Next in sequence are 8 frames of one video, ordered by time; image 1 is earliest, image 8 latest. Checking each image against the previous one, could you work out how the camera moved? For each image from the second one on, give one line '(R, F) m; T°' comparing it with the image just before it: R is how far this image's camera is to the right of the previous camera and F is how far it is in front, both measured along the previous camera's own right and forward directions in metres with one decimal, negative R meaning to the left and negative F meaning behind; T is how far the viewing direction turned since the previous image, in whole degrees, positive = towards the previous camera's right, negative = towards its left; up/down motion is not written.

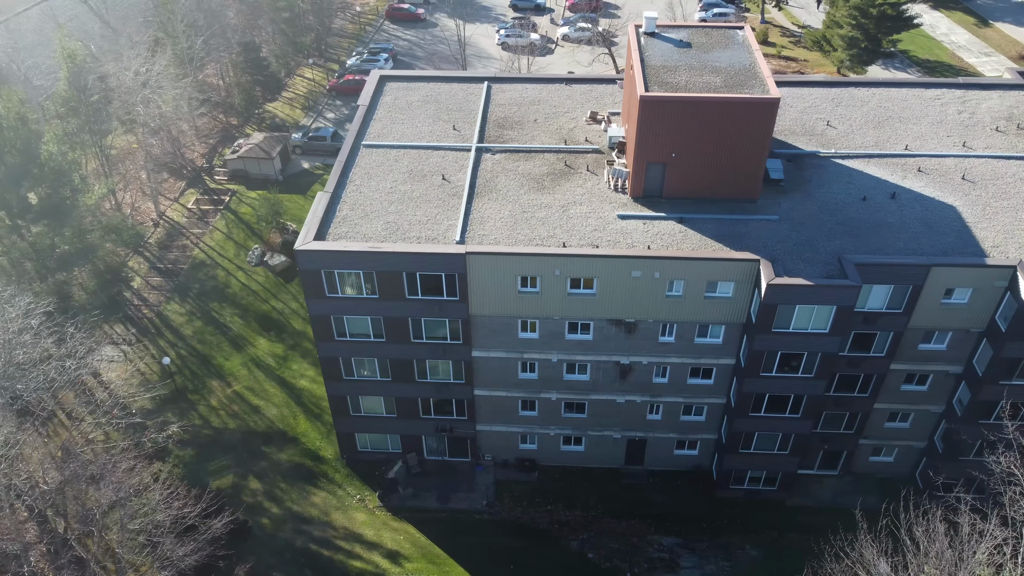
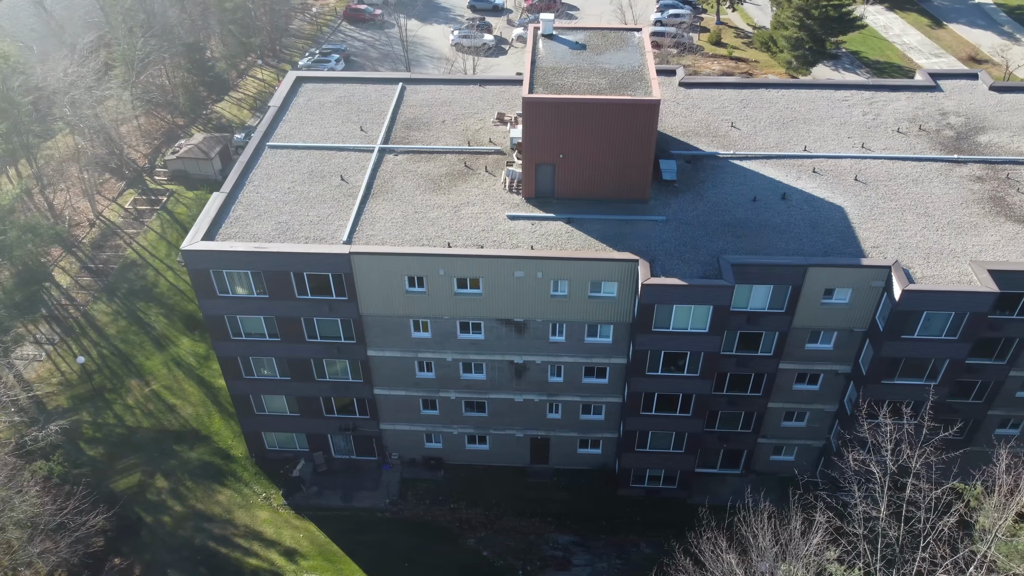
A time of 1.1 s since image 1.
(+5.4, -0.3) m; 0°
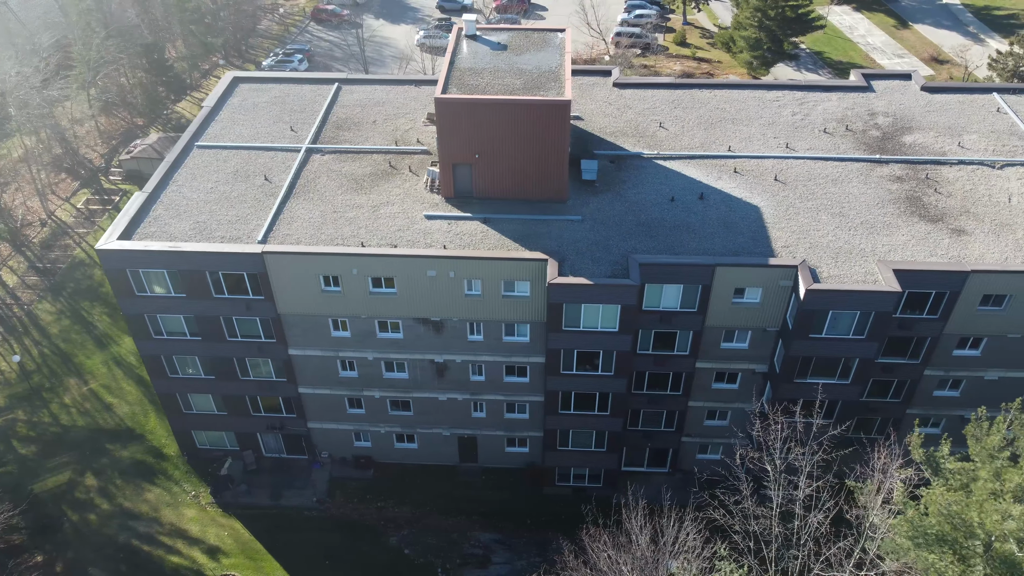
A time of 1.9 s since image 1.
(+4.1, -0.2) m; 0°
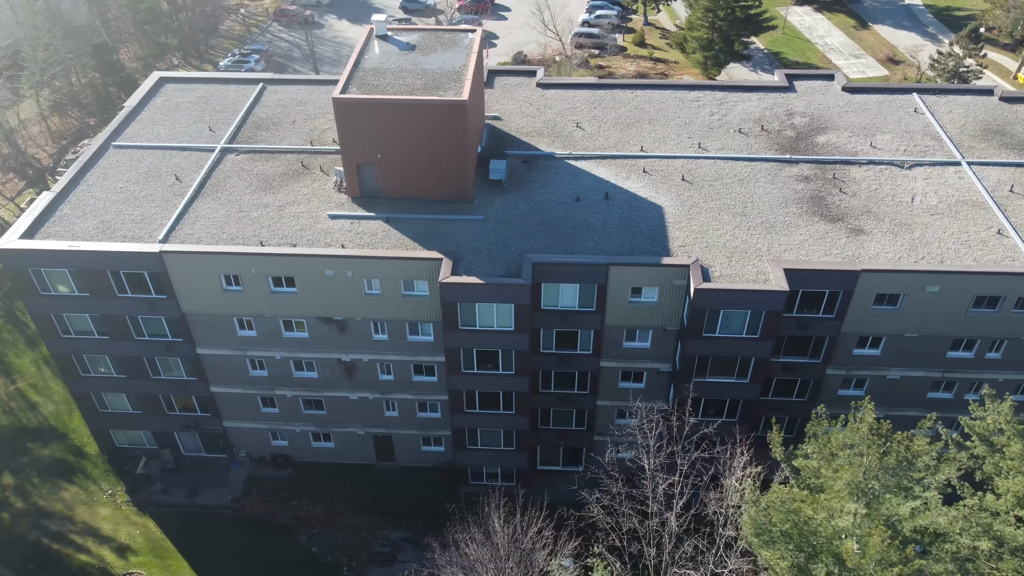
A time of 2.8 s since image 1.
(+4.8, -0.1) m; 0°
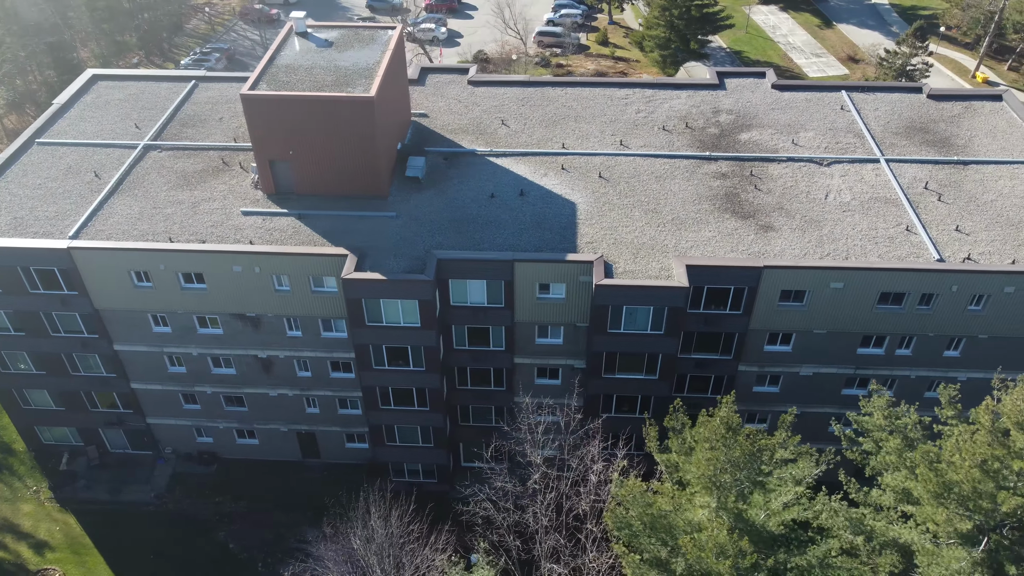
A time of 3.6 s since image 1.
(+4.3, 0.0) m; 0°
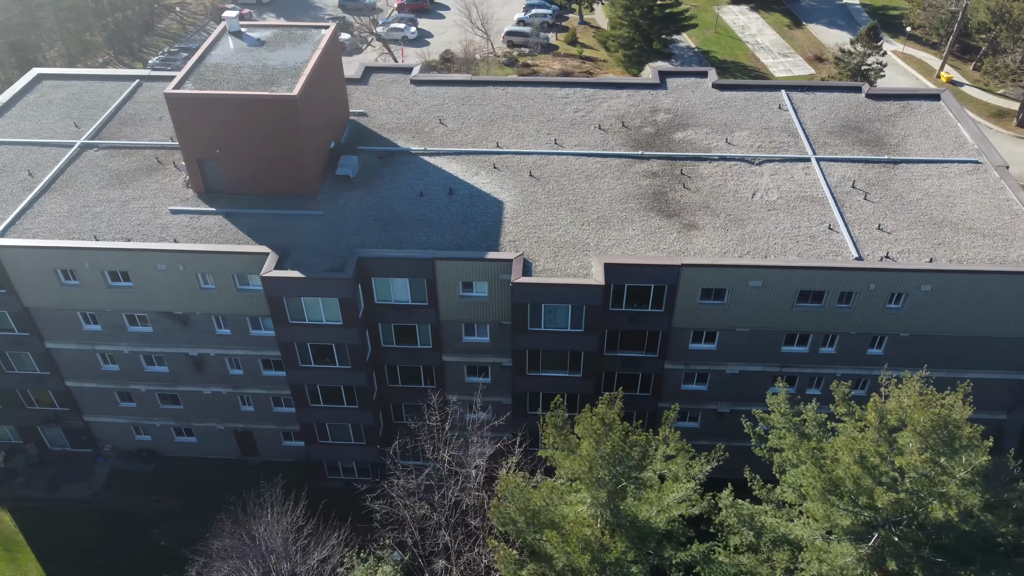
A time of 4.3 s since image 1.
(+3.6, -0.1) m; 0°
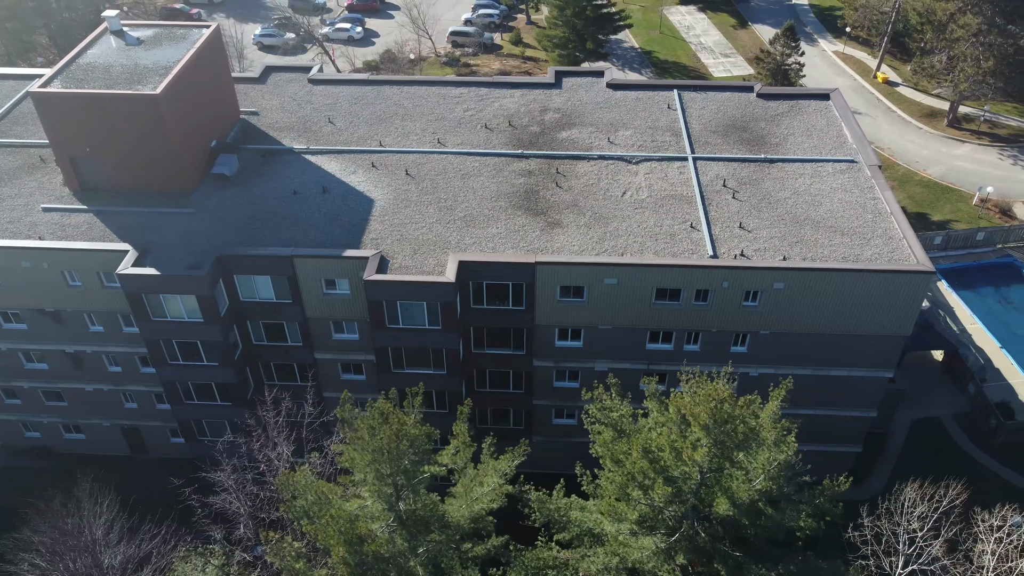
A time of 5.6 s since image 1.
(+6.5, -0.2) m; 0°
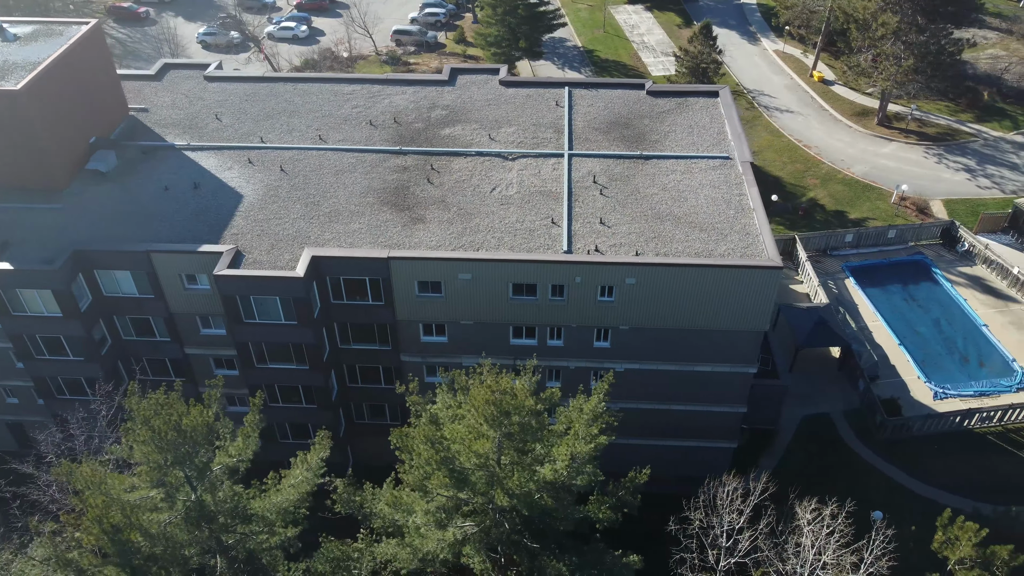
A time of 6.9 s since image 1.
(+6.6, -0.1) m; 0°
